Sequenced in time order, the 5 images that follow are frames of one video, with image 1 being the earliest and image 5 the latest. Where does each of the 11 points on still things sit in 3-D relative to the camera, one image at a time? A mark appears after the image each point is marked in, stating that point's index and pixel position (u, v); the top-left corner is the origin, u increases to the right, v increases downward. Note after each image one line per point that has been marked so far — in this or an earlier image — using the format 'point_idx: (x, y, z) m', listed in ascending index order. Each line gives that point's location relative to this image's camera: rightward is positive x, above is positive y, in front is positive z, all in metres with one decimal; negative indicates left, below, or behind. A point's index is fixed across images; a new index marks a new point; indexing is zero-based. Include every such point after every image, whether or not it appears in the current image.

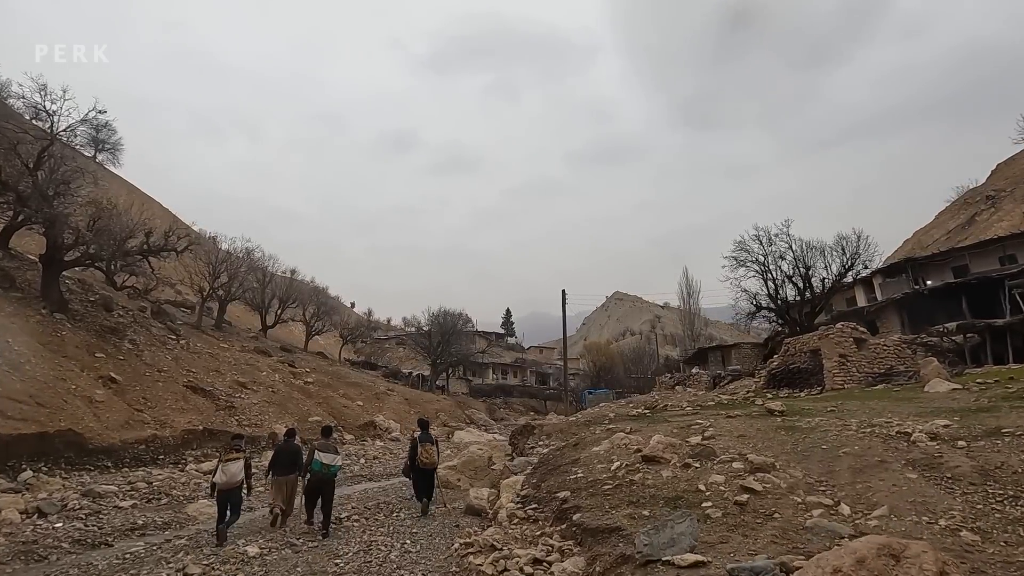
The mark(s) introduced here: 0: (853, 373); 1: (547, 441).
0: (+11.5, -2.8, +17.1) m
1: (+0.8, -3.3, +11.0) m
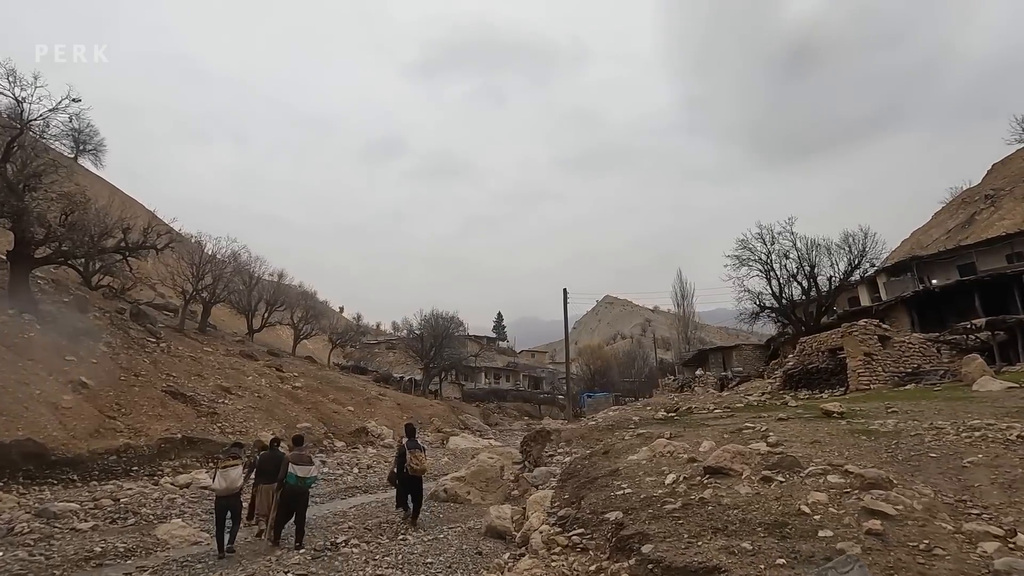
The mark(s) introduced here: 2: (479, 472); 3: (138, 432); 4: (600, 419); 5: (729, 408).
0: (+11.7, -2.7, +16.2) m
1: (+1.1, -3.1, +9.8) m
2: (-0.6, -3.6, +10.0) m
3: (-11.5, -4.4, +15.6) m
4: (+2.2, -3.1, +12.2) m
5: (+5.0, -2.8, +11.7) m
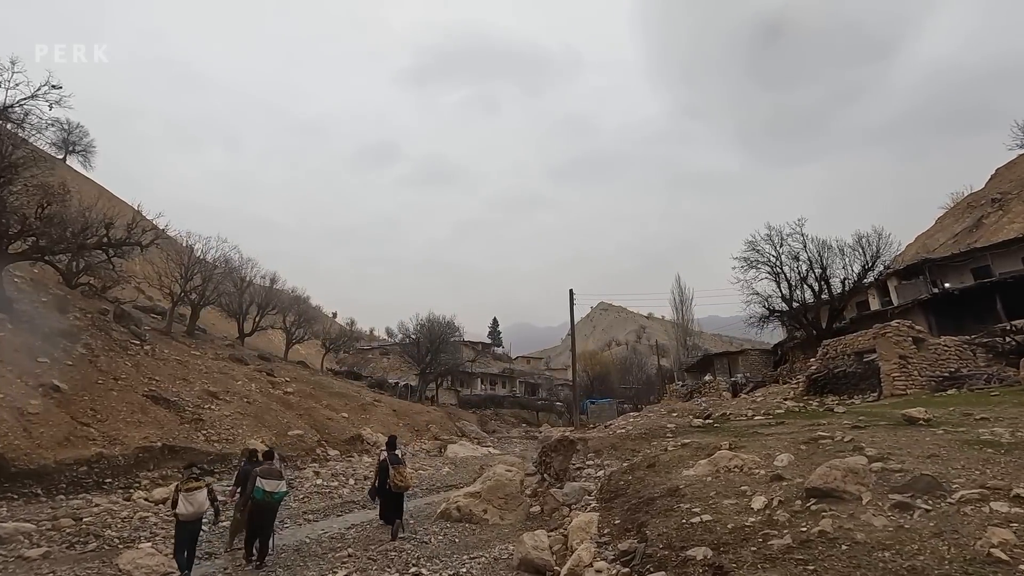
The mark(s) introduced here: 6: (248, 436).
0: (+12.0, -2.6, +15.1) m
1: (+1.4, -2.9, +8.7) m
2: (-0.3, -3.4, +8.8) m
3: (-11.2, -4.3, +14.3) m
4: (+2.5, -3.0, +11.0) m
5: (+5.4, -2.6, +10.6) m
6: (-10.0, -5.6, +19.1) m
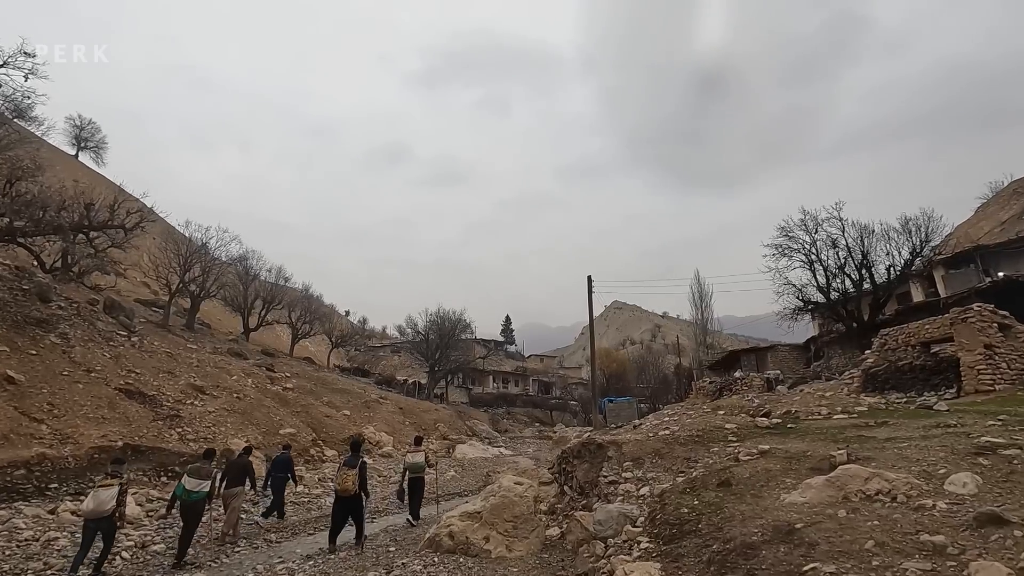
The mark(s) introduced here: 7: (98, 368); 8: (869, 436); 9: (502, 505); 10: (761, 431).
0: (+12.3, -2.0, +12.7) m
1: (+1.6, -2.3, +6.5) m
2: (-0.1, -2.8, +6.7) m
3: (-10.9, -3.7, +12.4) m
4: (+2.7, -2.4, +8.8) m
5: (+5.6, -2.0, +8.3) m
6: (-9.6, -5.0, +17.3) m
7: (-14.6, -2.8, +17.9) m
8: (+4.0, -1.7, +5.8) m
9: (-0.1, -2.9, +6.6) m
10: (+3.6, -2.1, +7.4) m
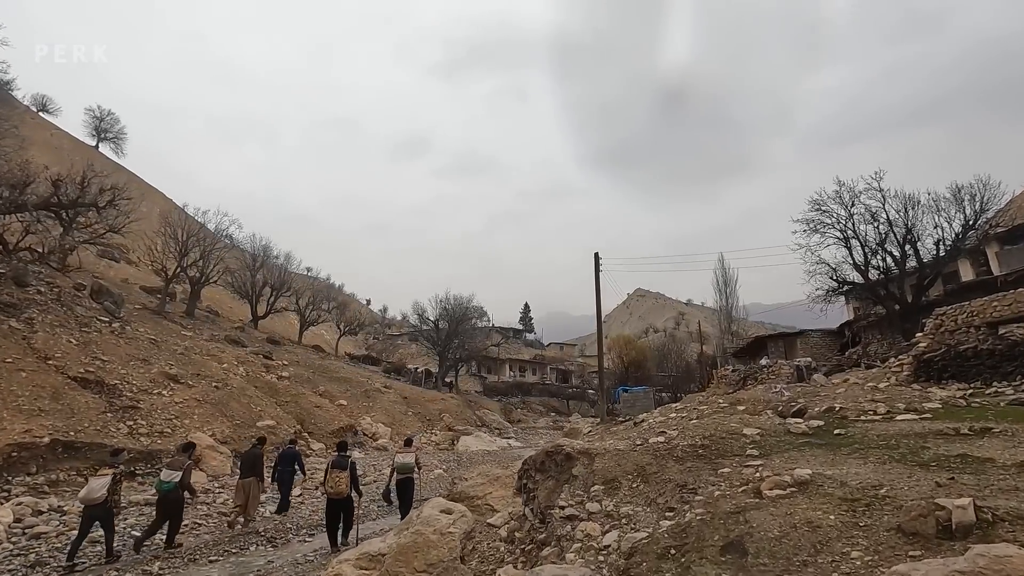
0: (+11.8, -1.3, +10.2) m
1: (+0.8, -1.8, +4.4) m
2: (-0.9, -2.3, +4.7) m
3: (-11.4, -3.1, +11.0) m
4: (+2.1, -1.8, +6.7) m
5: (+4.9, -1.5, +6.1) m
6: (-9.8, -4.3, +15.7) m
7: (-14.9, -2.2, +16.6) m
8: (+3.2, -1.2, +3.6) m
9: (-0.9, -2.4, +4.7) m
10: (+2.9, -1.5, +5.3) m
